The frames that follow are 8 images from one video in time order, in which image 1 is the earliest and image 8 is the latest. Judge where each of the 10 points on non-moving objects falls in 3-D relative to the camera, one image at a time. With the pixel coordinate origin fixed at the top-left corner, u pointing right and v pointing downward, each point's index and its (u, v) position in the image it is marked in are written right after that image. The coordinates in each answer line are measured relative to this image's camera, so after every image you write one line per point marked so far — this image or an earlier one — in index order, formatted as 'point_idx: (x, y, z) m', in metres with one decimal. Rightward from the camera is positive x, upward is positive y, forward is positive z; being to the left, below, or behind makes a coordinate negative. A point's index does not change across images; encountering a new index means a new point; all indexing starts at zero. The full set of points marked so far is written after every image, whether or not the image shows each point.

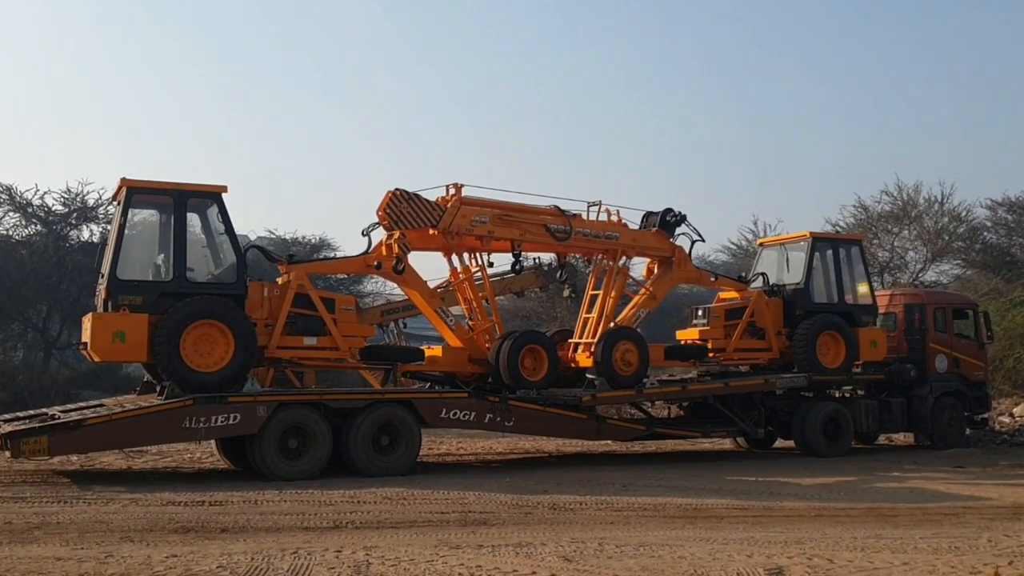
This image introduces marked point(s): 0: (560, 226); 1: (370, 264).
0: (+0.7, +0.9, +16.7) m
1: (-2.0, +0.3, +15.4) m
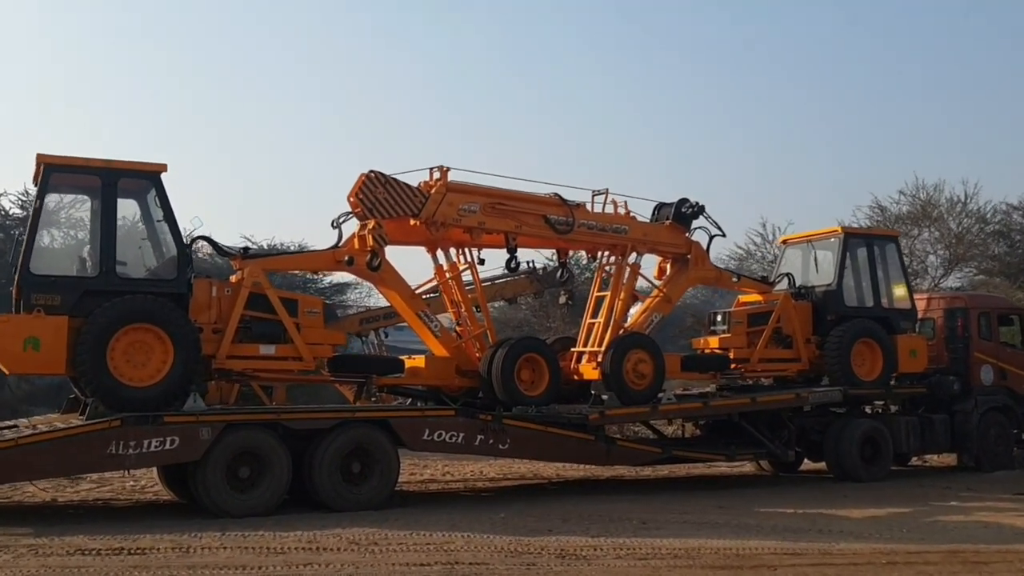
0: (+0.6, +0.9, +14.5) m
1: (-2.0, +0.4, +13.1) m
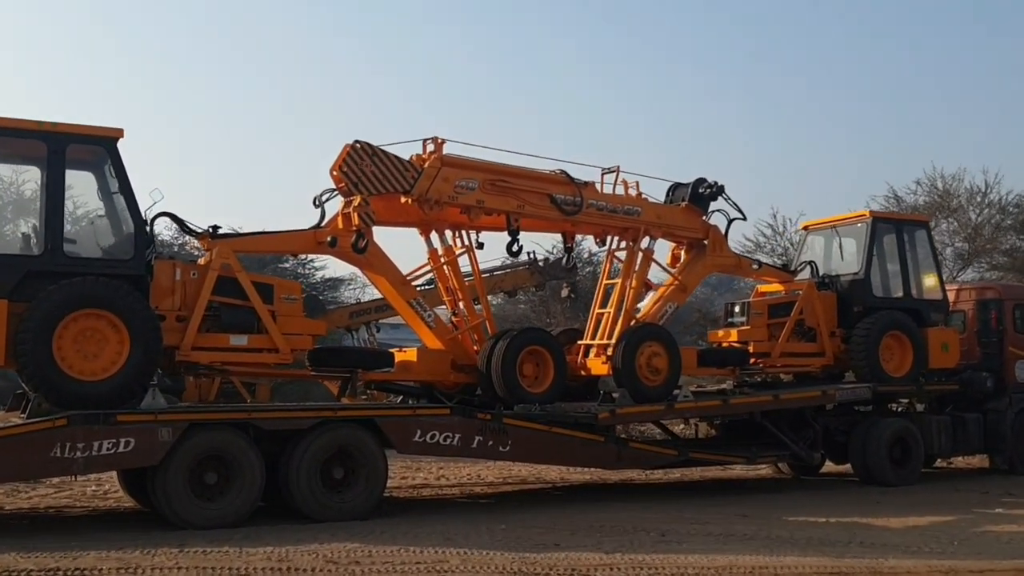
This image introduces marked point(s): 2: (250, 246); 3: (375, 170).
0: (+0.6, +1.1, +13.2) m
1: (-2.0, +0.5, +11.8) m
2: (-2.7, +0.4, +11.4) m
3: (-1.5, +1.2, +11.9) m
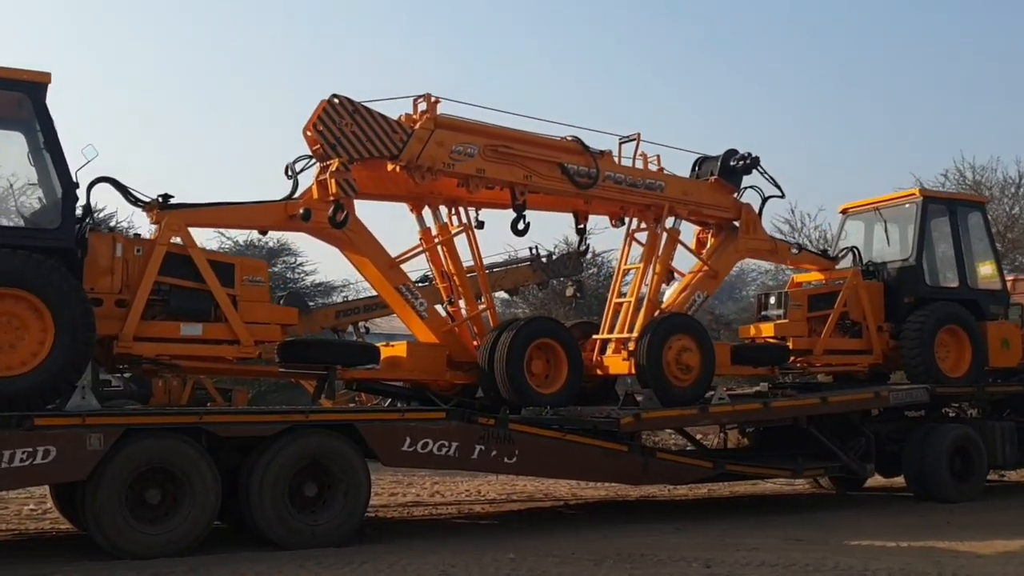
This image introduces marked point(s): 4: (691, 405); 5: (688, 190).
0: (+0.7, +1.2, +11.4) m
1: (-2.0, +0.7, +10.0) m
2: (-2.6, +0.6, +9.5) m
3: (-1.4, +1.4, +10.0) m
4: (+1.7, -1.1, +10.9) m
5: (+1.9, +1.1, +12.2) m
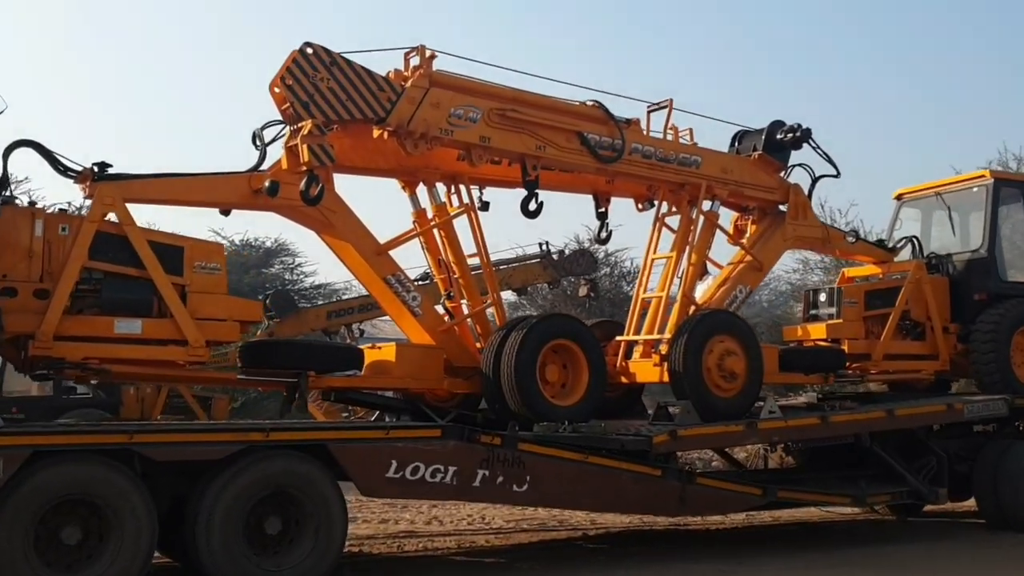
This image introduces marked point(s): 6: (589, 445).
0: (+0.8, +1.3, +9.6) m
1: (-1.9, +0.8, +8.3) m
2: (-2.5, +0.7, +7.8) m
3: (-1.3, +1.5, +8.3) m
4: (+1.8, -1.1, +9.1) m
5: (+2.0, +1.1, +10.4) m
6: (+0.6, -1.2, +8.4) m
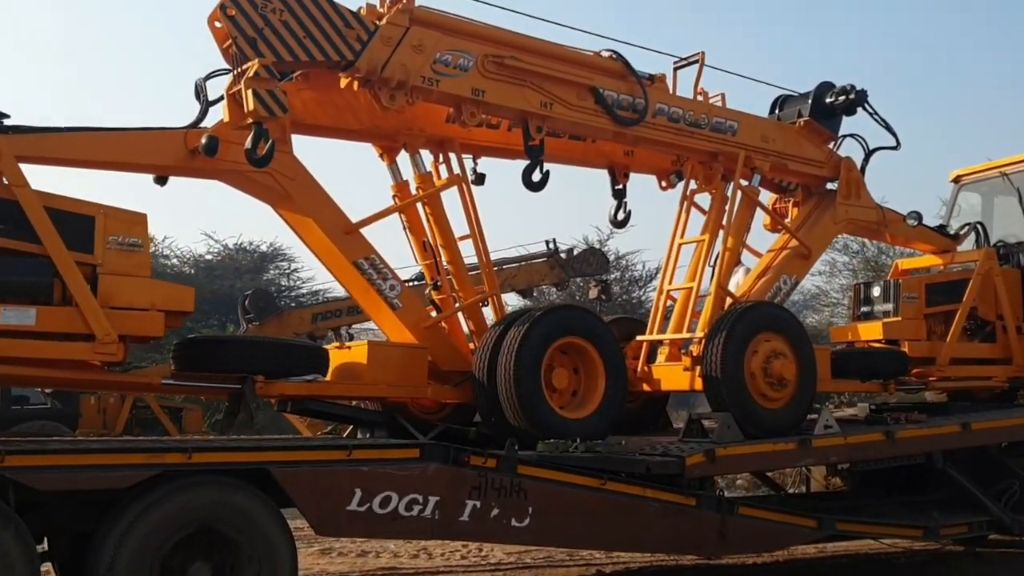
0: (+0.8, +1.4, +8.0) m
1: (-1.9, +0.9, +6.7) m
2: (-2.5, +0.8, +6.2) m
3: (-1.3, +1.6, +6.7) m
4: (+1.8, -1.0, +7.5) m
5: (+2.0, +1.2, +8.8) m
6: (+0.6, -1.1, +6.8) m
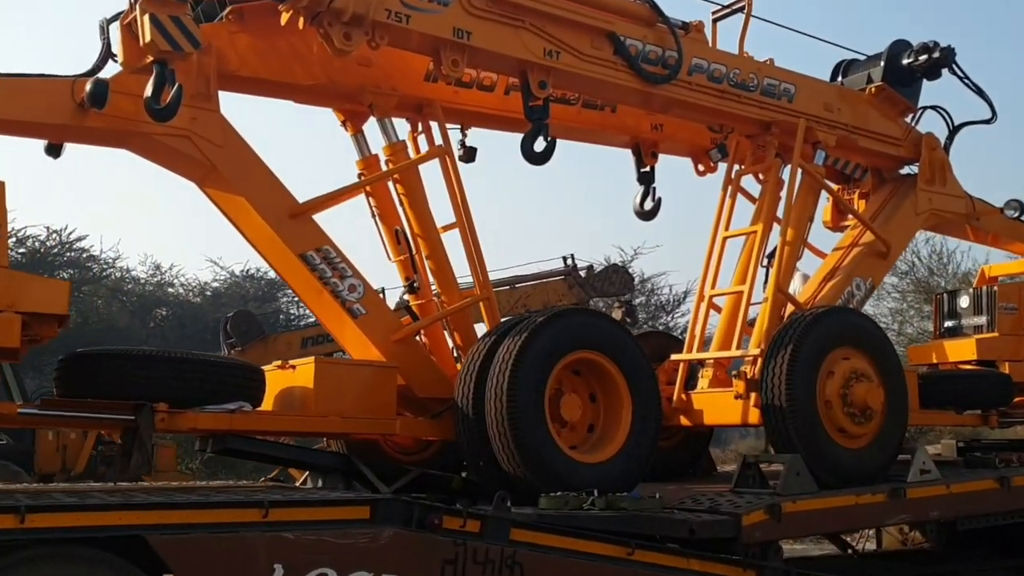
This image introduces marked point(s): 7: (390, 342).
0: (+0.8, +1.4, +6.3) m
1: (-1.9, +0.9, +5.0) m
2: (-2.6, +0.8, +4.5) m
3: (-1.4, +1.6, +5.0) m
4: (+1.8, -1.0, +5.7) m
5: (+2.0, +1.2, +7.1) m
6: (+0.5, -1.1, +5.0) m
7: (-0.6, -0.3, +5.8) m
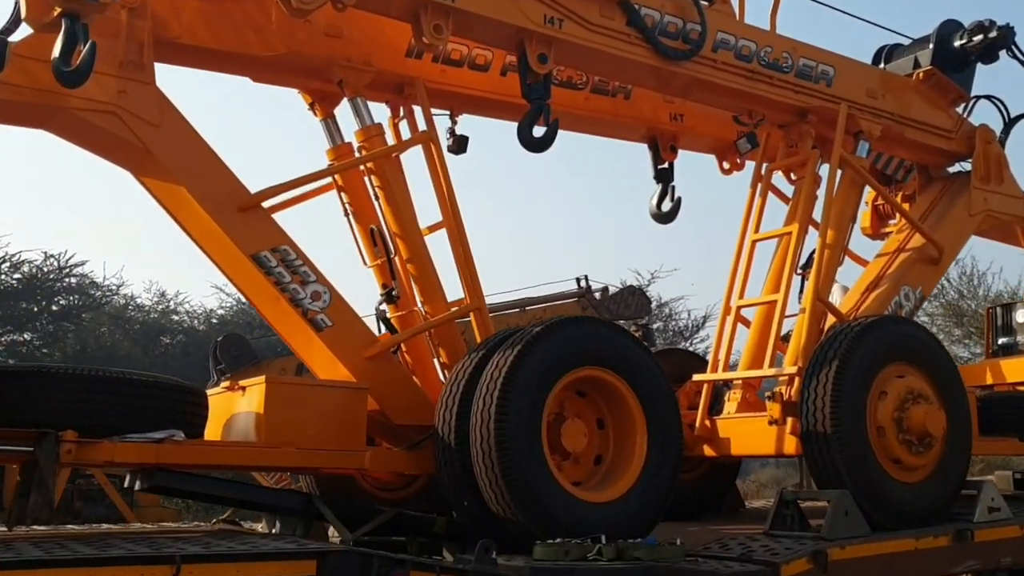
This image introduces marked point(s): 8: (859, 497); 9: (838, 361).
0: (+0.8, +1.3, +5.5) m
1: (-2.0, +0.8, +4.2) m
2: (-2.6, +0.8, +3.8) m
3: (-1.4, +1.6, +4.3) m
4: (+1.8, -1.0, +4.8) m
5: (+2.0, +1.1, +6.2) m
6: (+0.5, -1.1, +4.1) m
7: (-0.7, -0.3, +4.9) m
8: (+1.4, -0.9, +4.6) m
9: (+1.4, -0.3, +4.8) m
